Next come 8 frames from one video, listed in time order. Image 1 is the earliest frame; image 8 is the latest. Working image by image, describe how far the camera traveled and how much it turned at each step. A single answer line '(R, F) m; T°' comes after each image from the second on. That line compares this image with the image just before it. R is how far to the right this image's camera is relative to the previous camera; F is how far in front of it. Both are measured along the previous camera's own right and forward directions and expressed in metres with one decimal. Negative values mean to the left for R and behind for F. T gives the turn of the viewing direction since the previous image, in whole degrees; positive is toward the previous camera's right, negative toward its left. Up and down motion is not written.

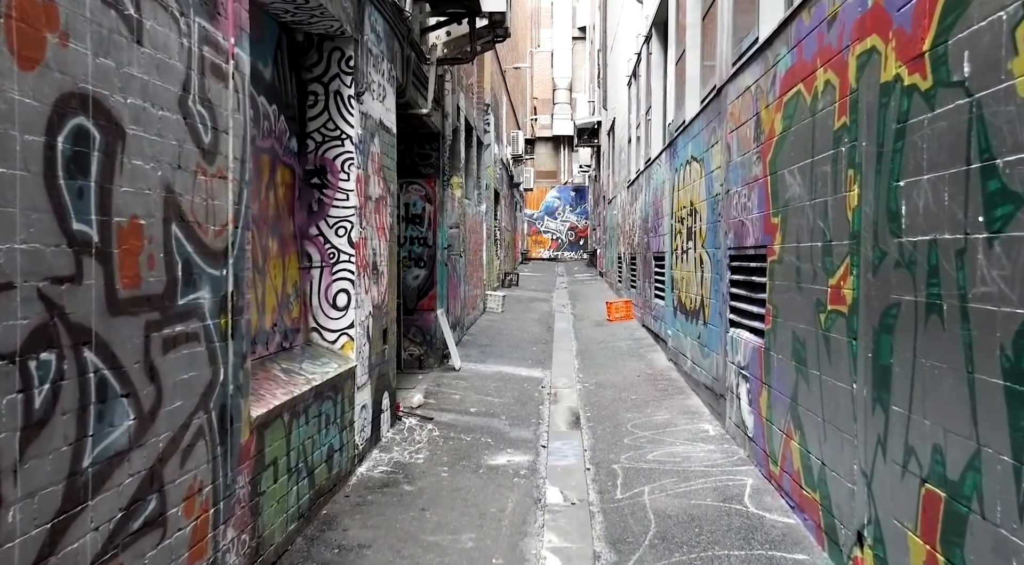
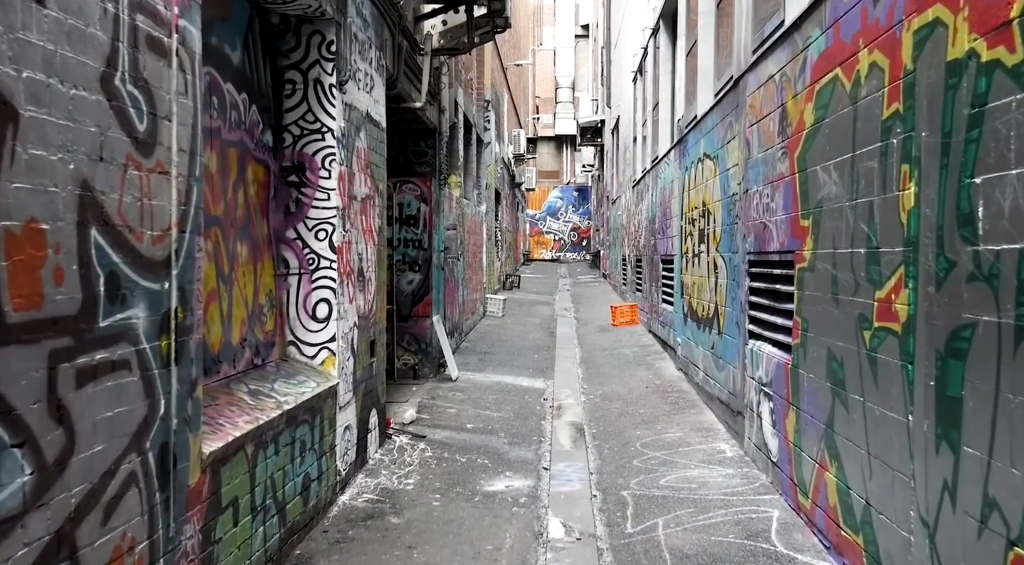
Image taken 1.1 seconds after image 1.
(0.0, +0.6) m; 0°
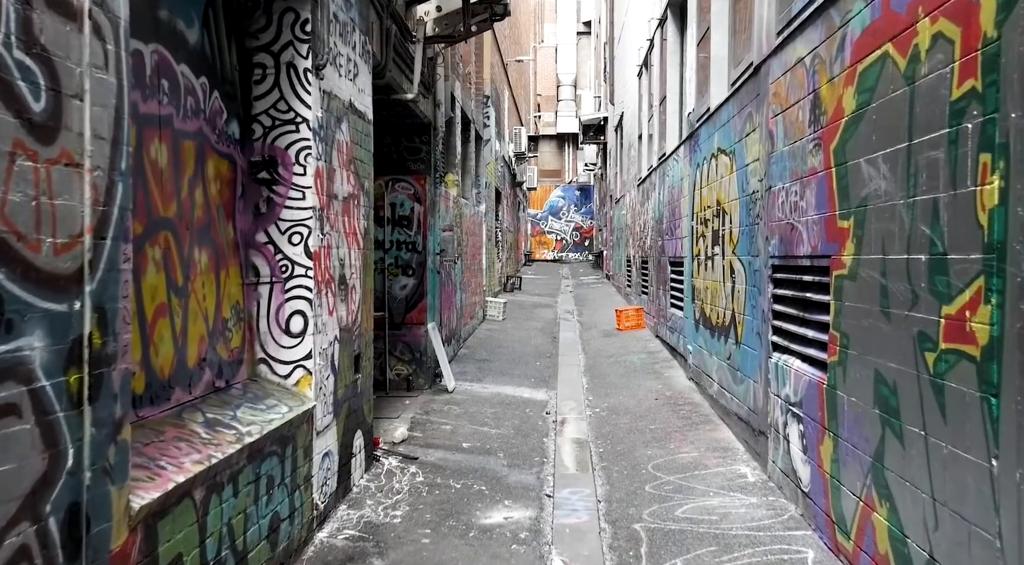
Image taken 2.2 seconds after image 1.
(0.0, +0.6) m; 0°
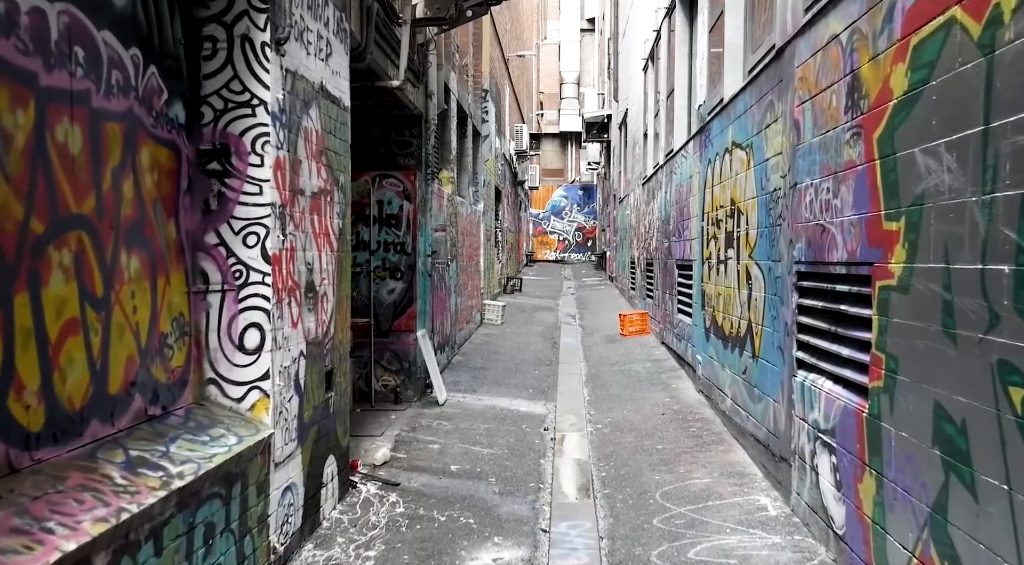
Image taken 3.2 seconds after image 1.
(+0.1, +0.7) m; 0°
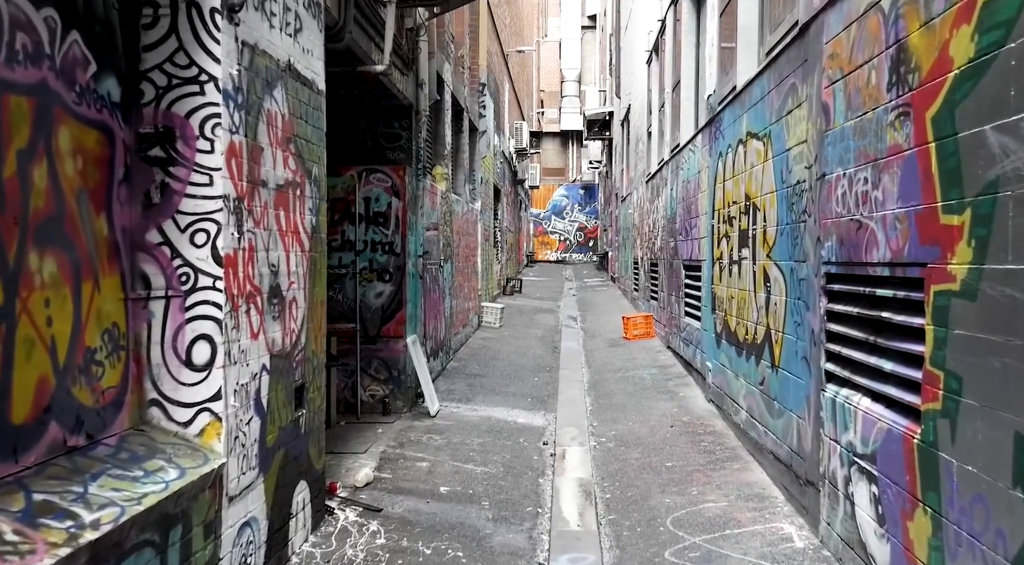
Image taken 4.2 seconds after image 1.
(0.0, +0.6) m; 0°
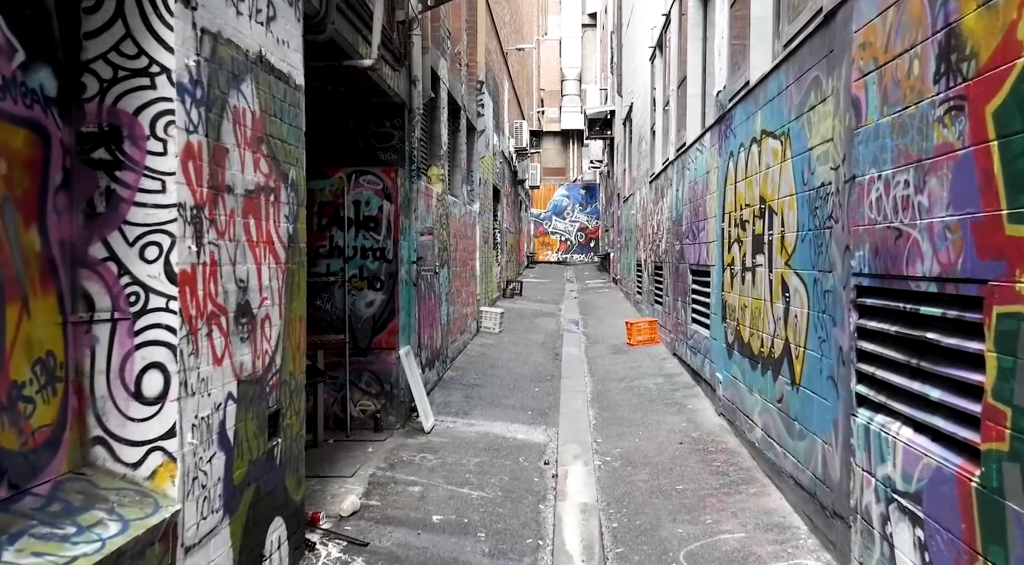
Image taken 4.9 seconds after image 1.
(0.0, +0.5) m; 0°
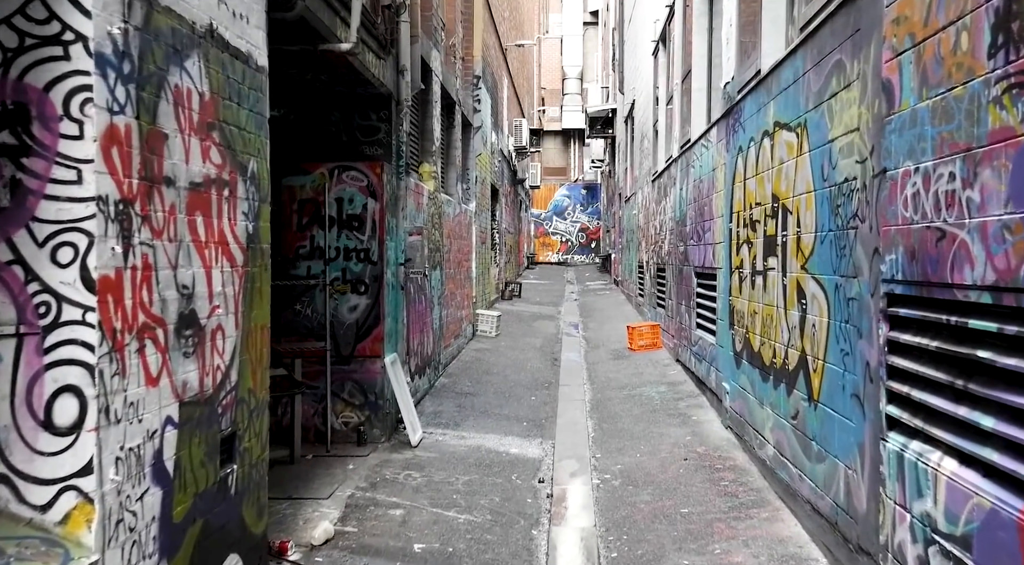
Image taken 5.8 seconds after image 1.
(+0.1, +0.5) m; 0°
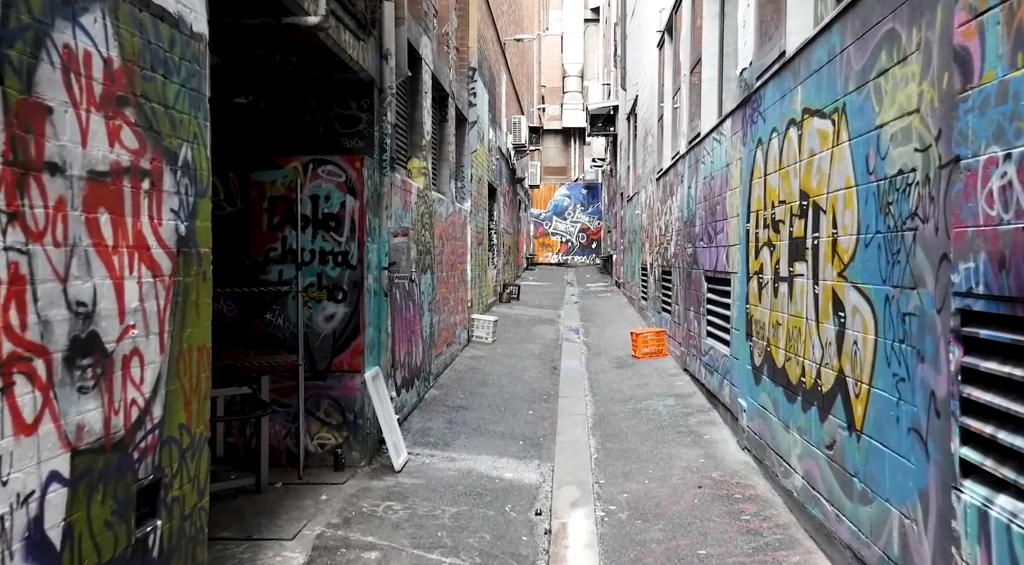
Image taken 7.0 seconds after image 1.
(0.0, +0.7) m; 0°
